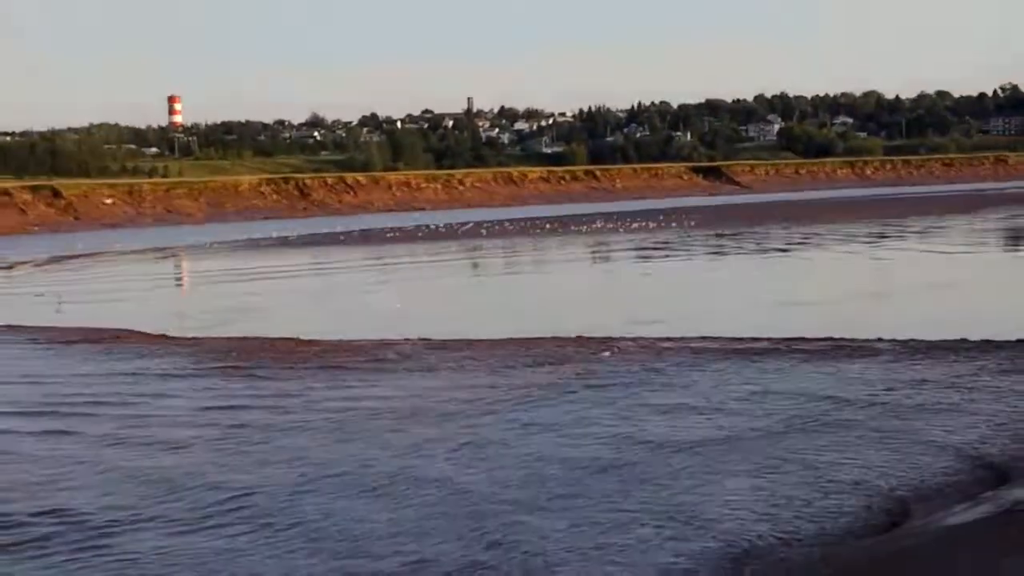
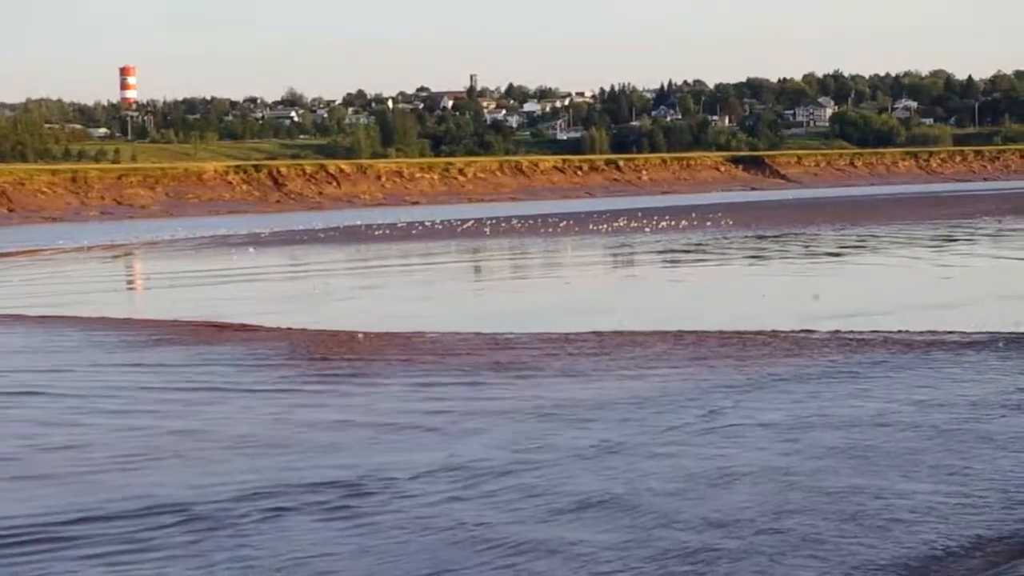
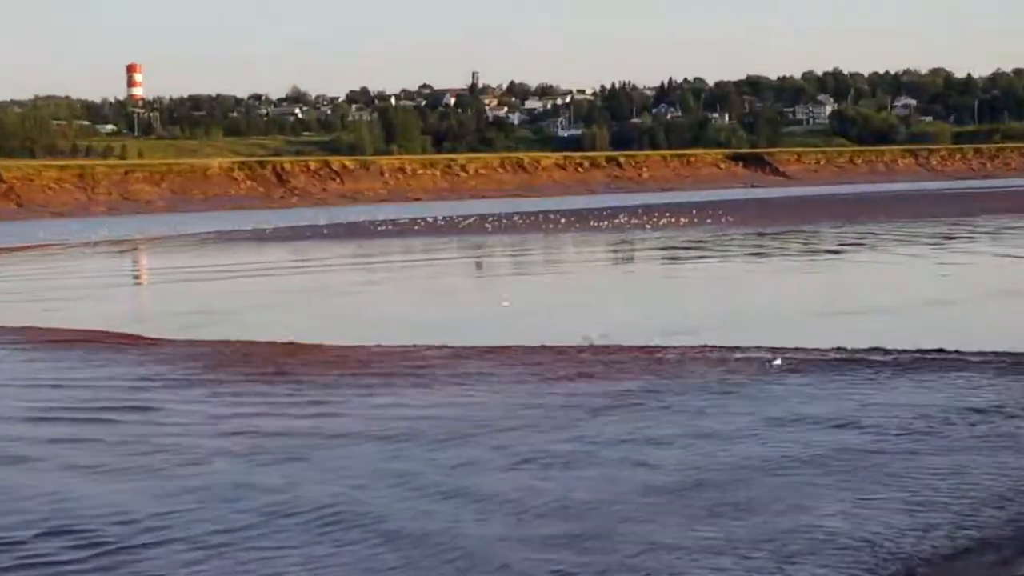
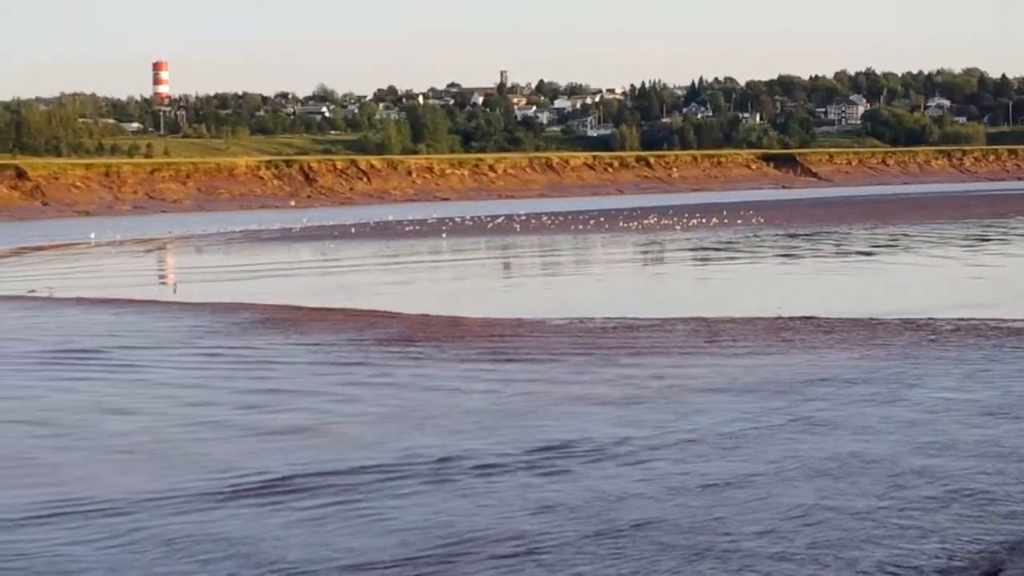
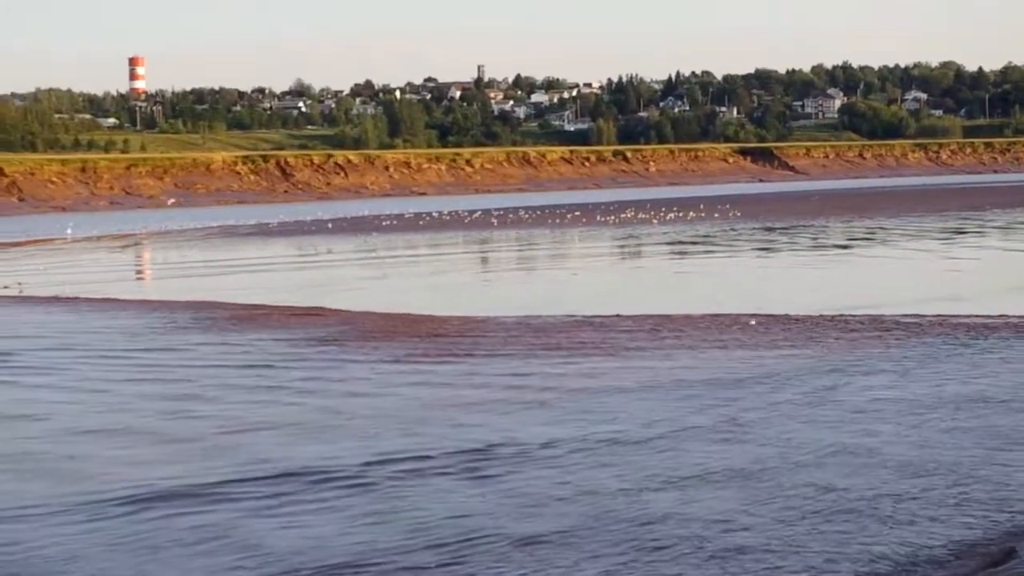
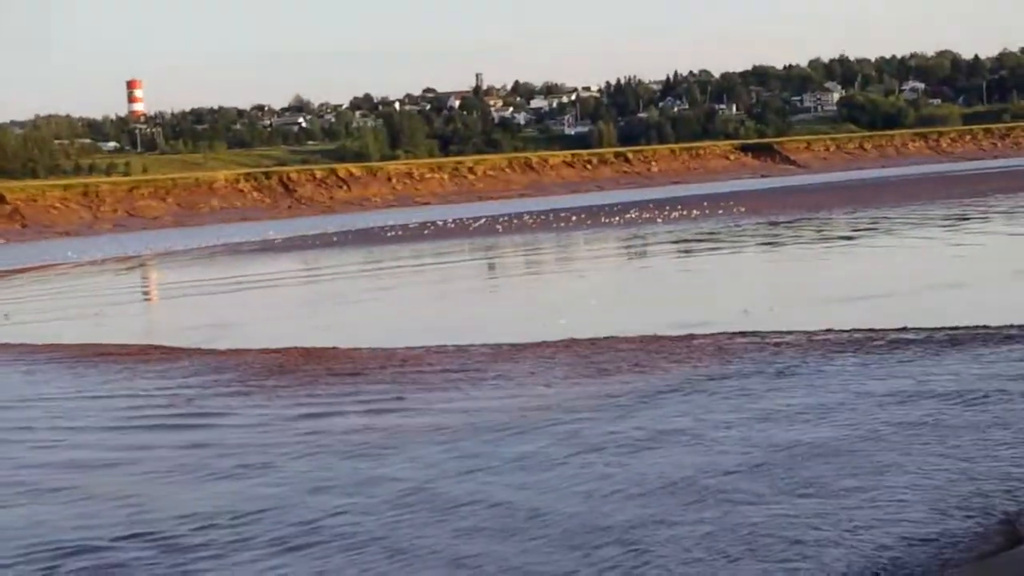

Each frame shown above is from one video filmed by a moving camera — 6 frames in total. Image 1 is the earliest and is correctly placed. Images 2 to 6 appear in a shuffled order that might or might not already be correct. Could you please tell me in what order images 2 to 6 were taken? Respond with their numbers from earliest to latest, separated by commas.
3, 6, 2, 5, 4
